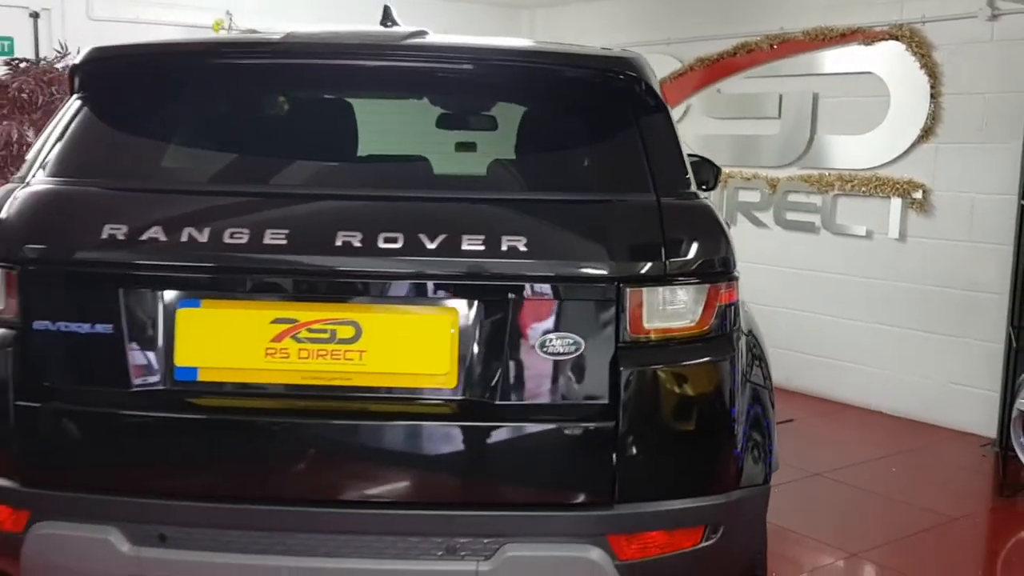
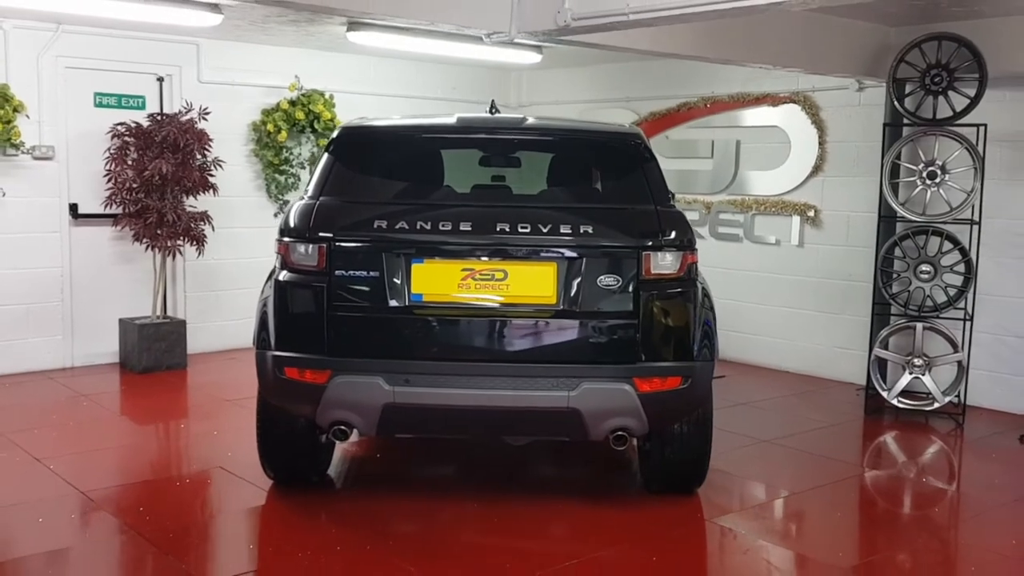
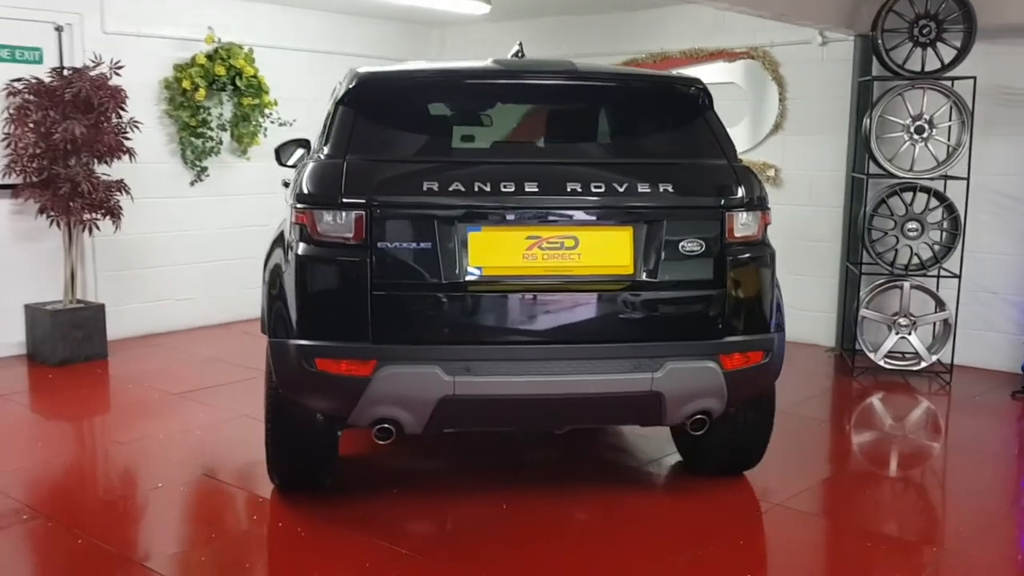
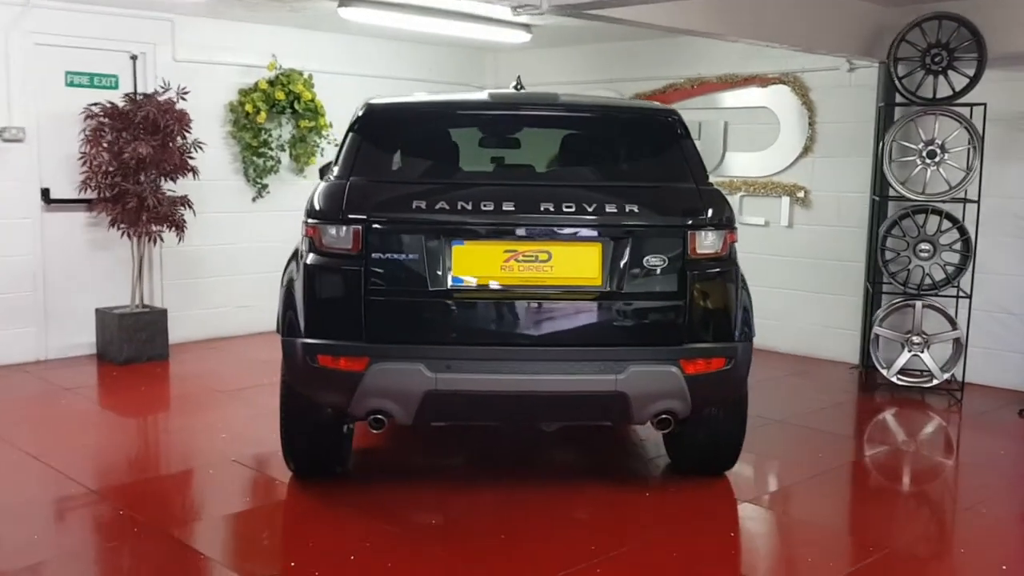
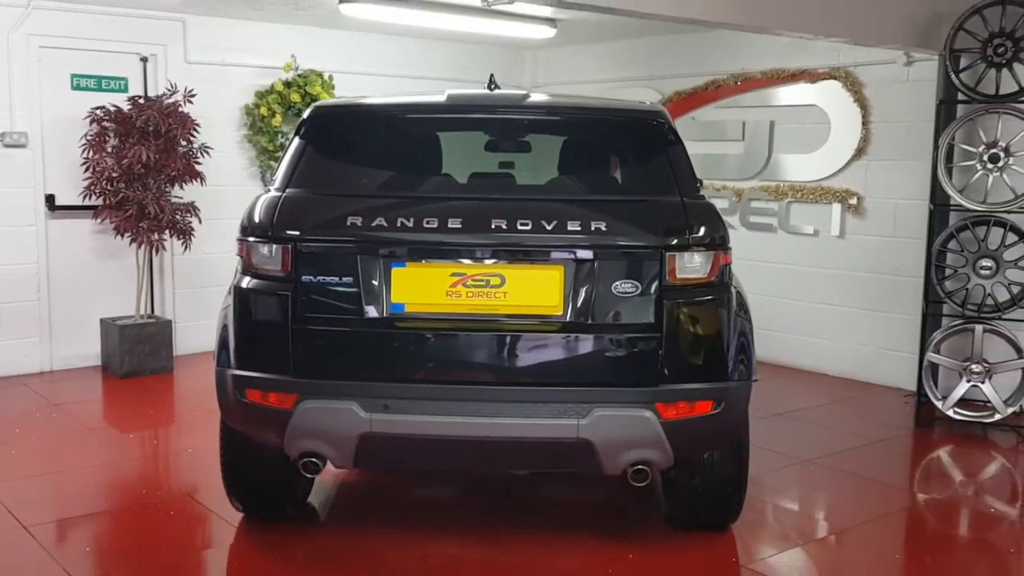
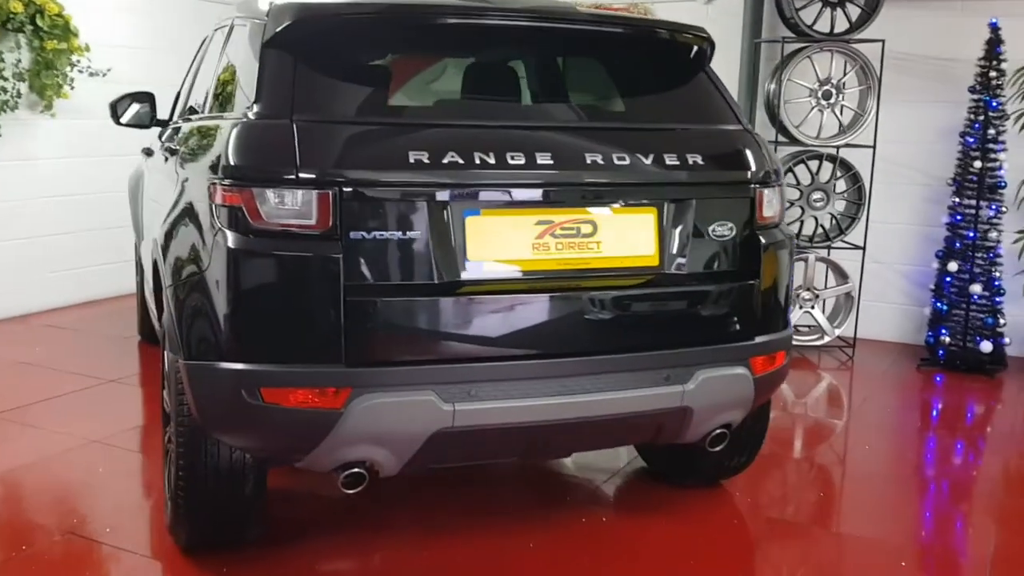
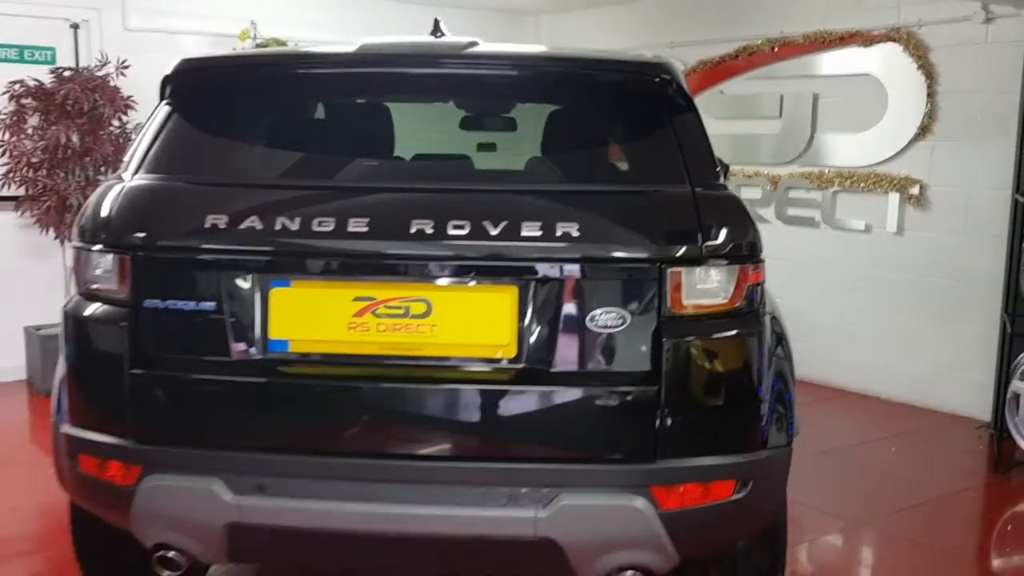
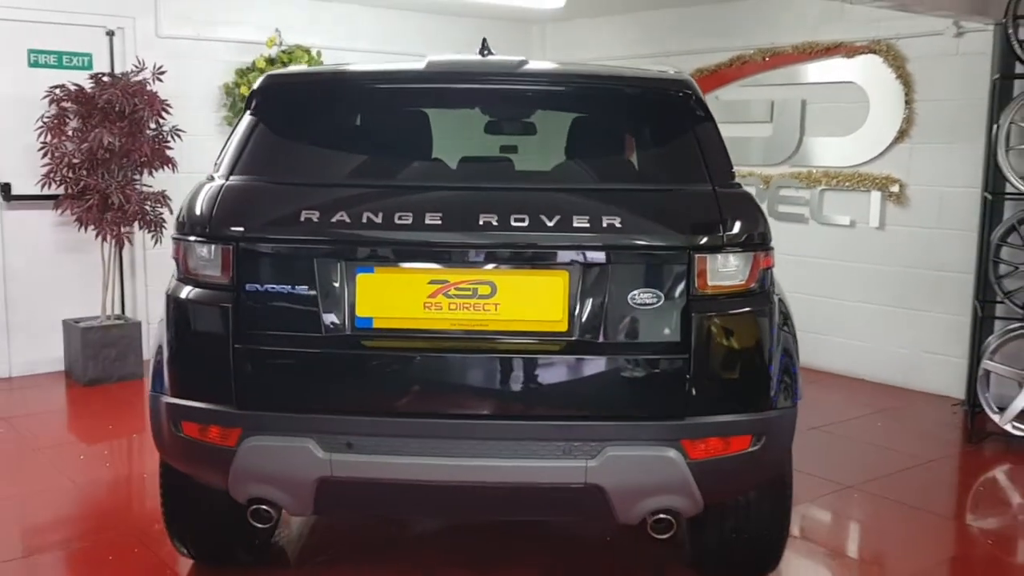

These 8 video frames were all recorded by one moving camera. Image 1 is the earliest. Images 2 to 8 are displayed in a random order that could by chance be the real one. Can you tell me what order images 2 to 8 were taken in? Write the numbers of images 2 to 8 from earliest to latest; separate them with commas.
7, 8, 5, 2, 4, 3, 6
